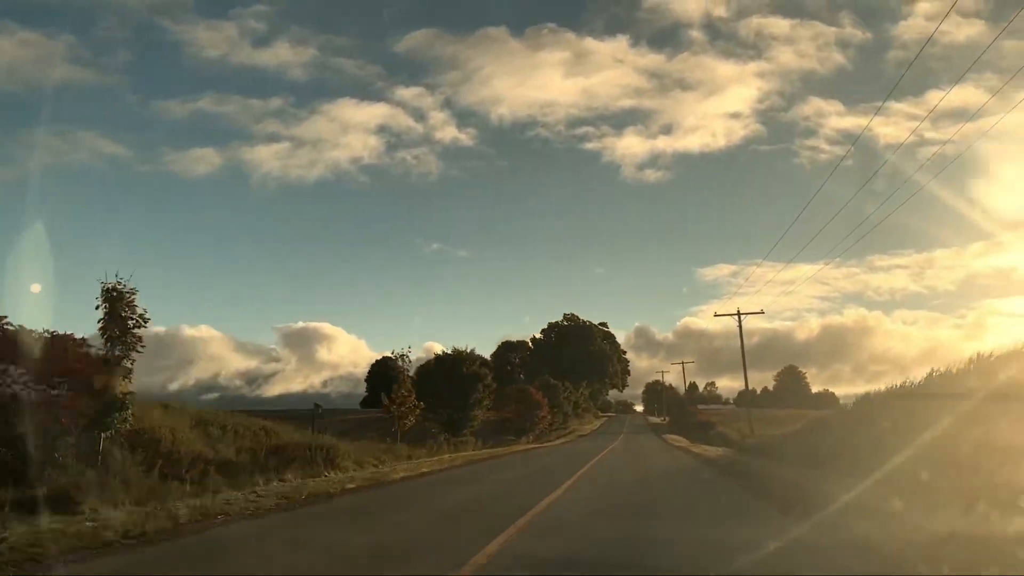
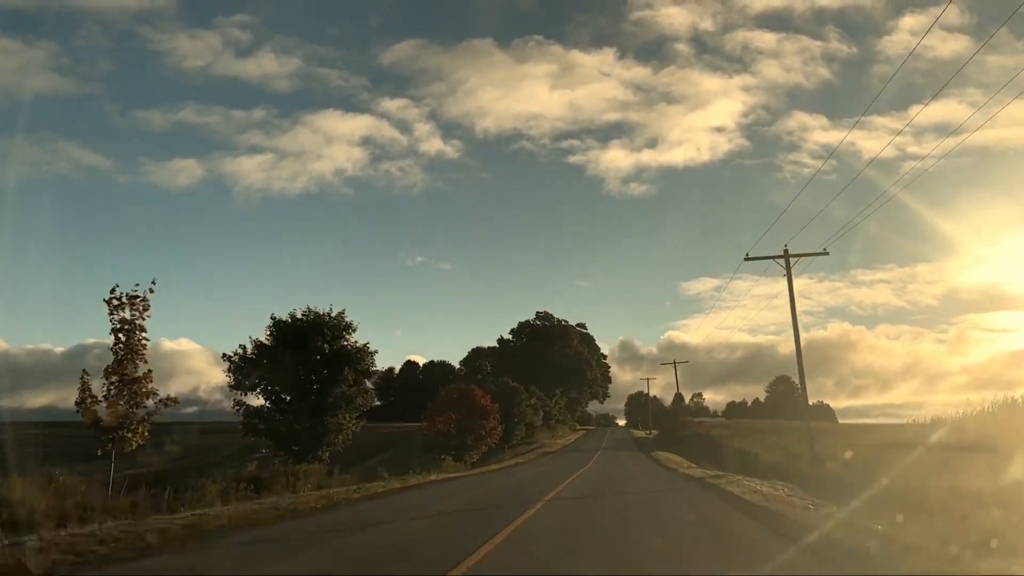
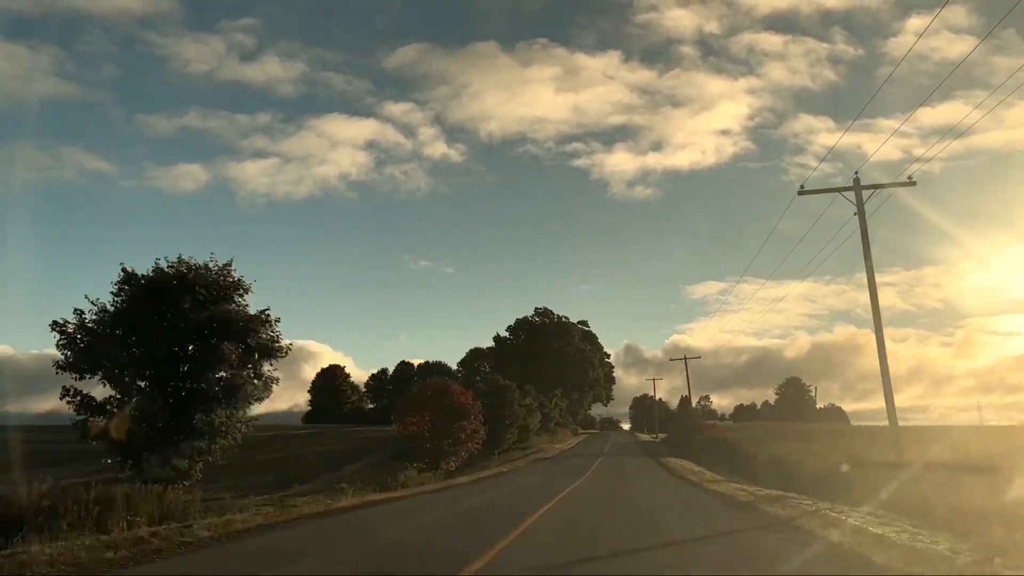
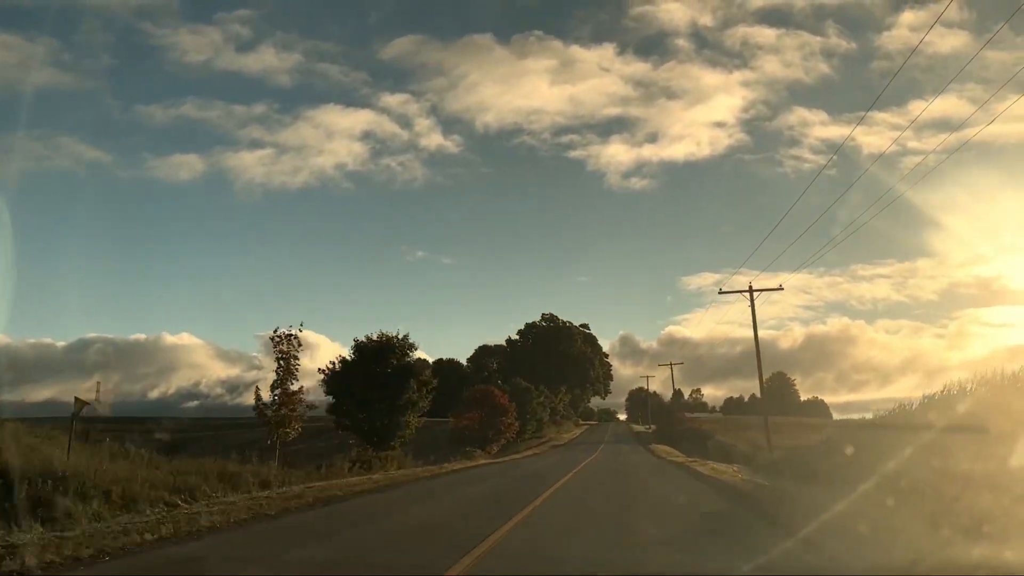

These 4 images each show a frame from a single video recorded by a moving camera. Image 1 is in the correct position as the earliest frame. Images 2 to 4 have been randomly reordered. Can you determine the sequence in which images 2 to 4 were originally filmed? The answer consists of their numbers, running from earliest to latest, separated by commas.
4, 2, 3
